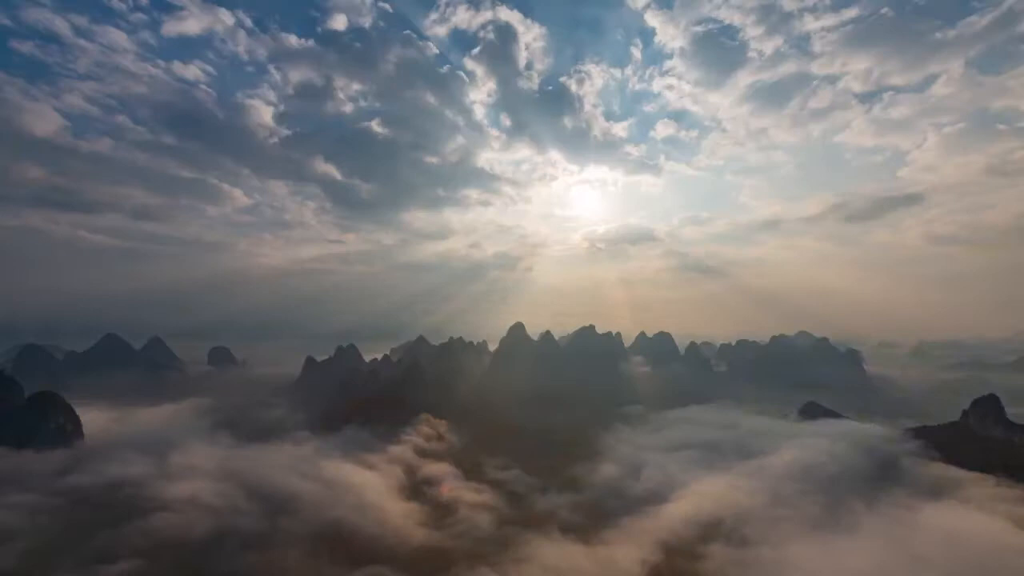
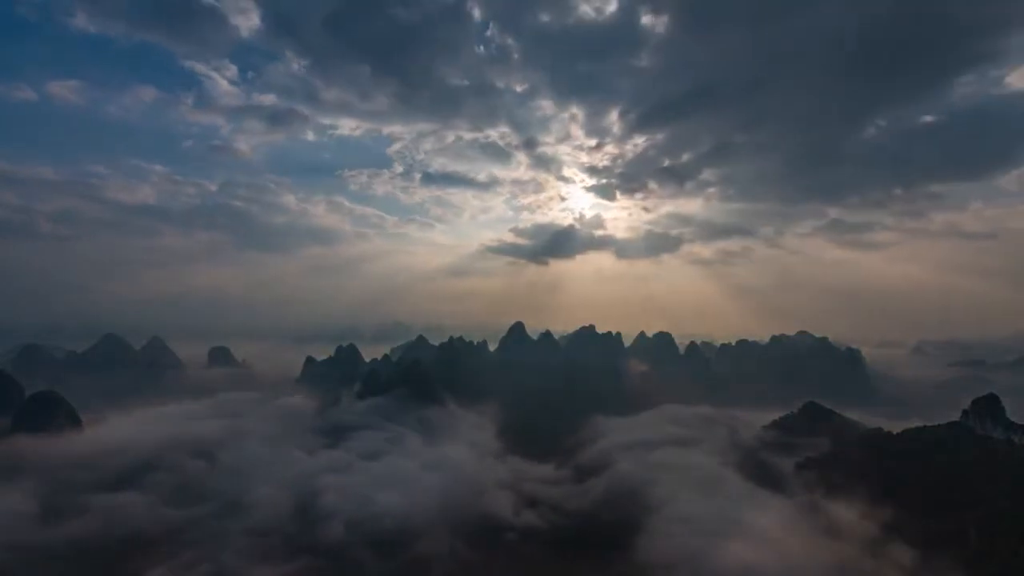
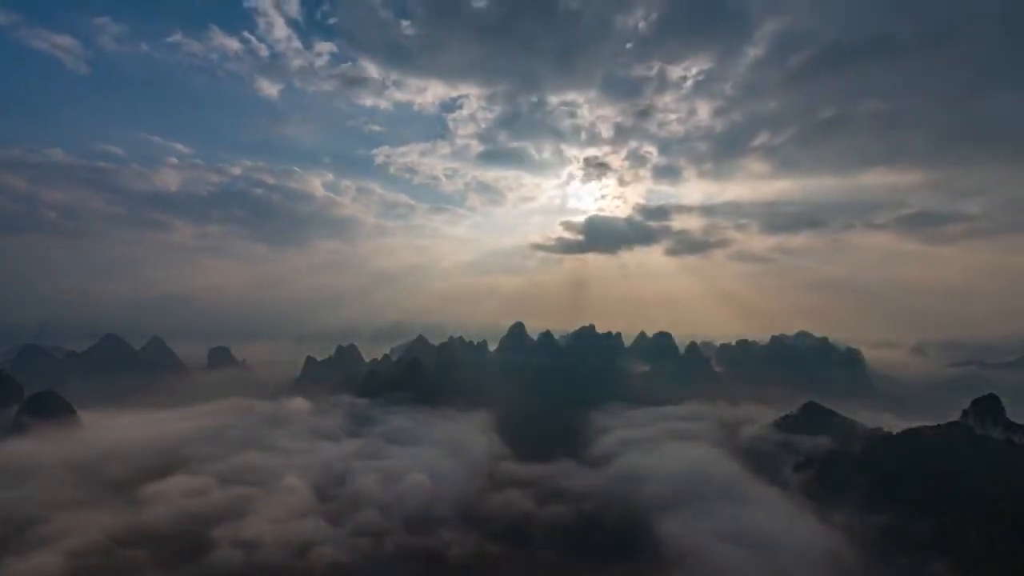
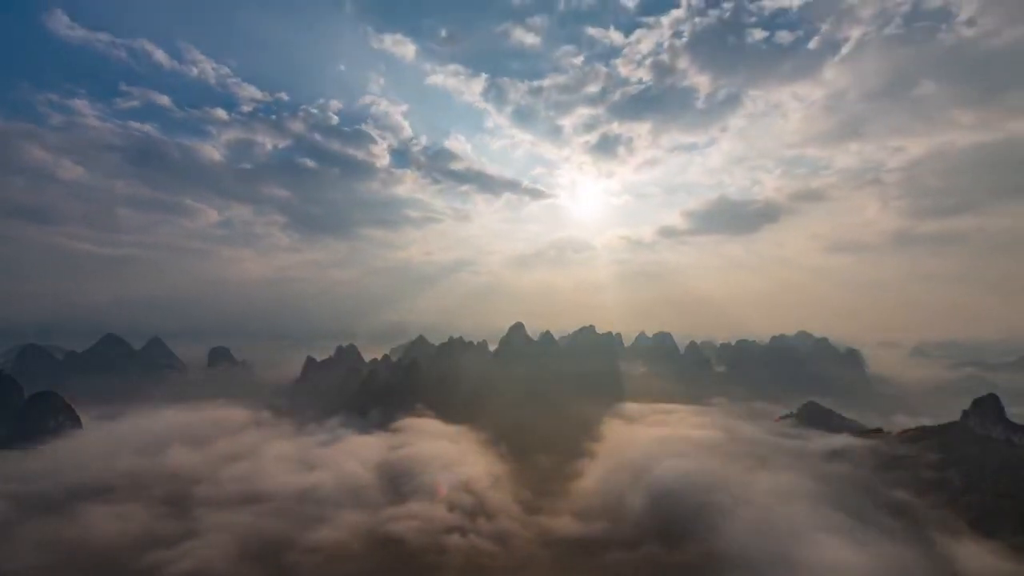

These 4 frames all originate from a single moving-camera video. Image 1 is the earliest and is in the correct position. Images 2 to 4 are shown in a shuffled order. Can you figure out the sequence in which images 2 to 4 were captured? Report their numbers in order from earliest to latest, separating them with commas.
4, 3, 2
